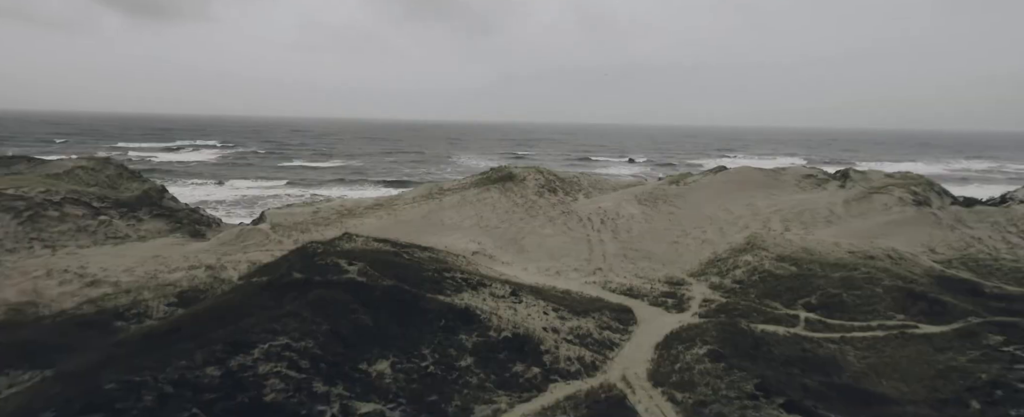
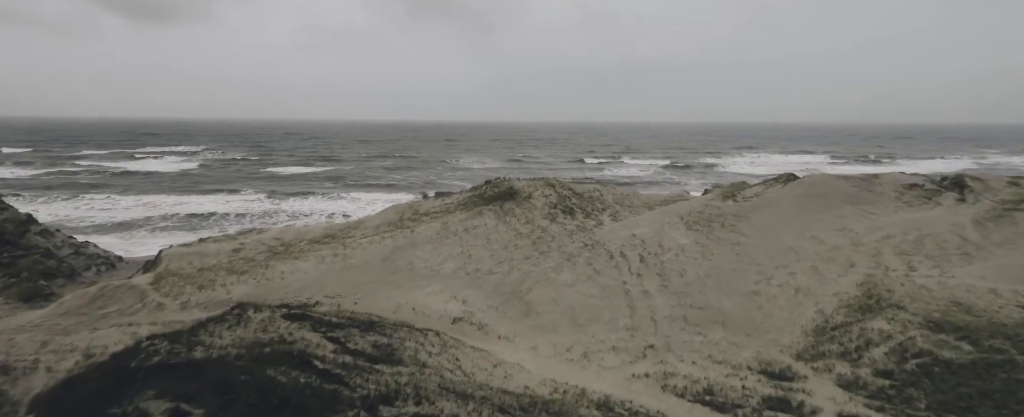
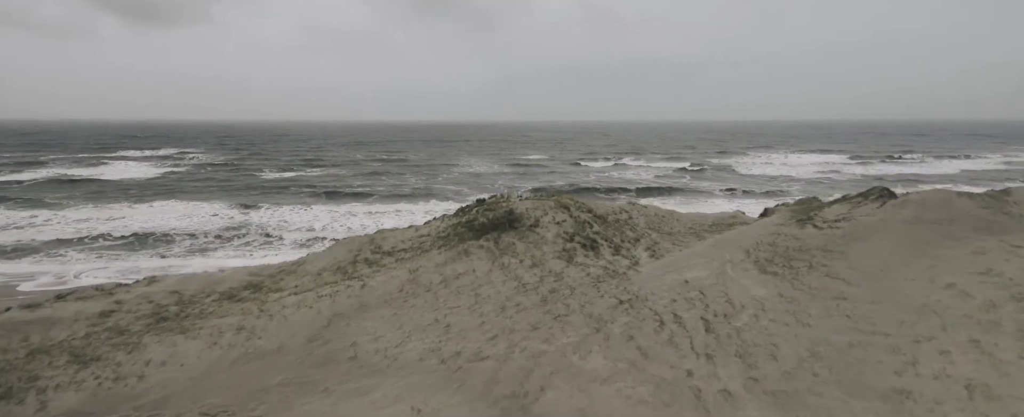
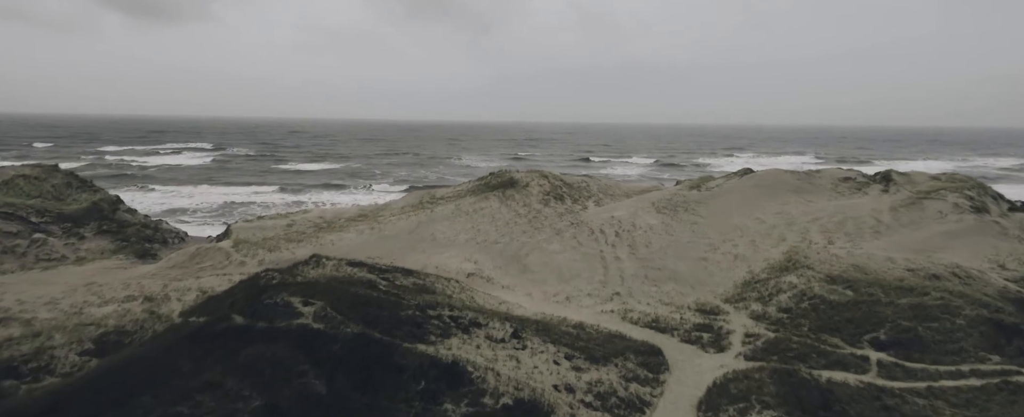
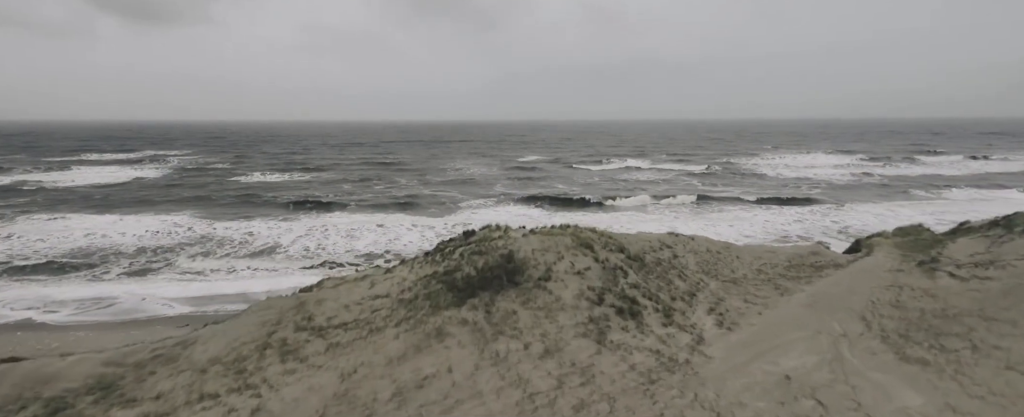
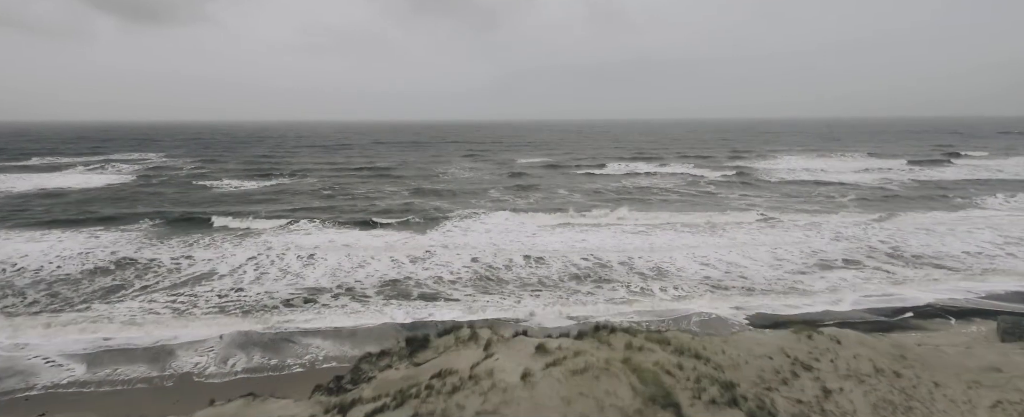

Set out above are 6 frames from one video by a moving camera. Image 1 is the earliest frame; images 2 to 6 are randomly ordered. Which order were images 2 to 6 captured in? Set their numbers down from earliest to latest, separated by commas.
4, 2, 3, 5, 6
